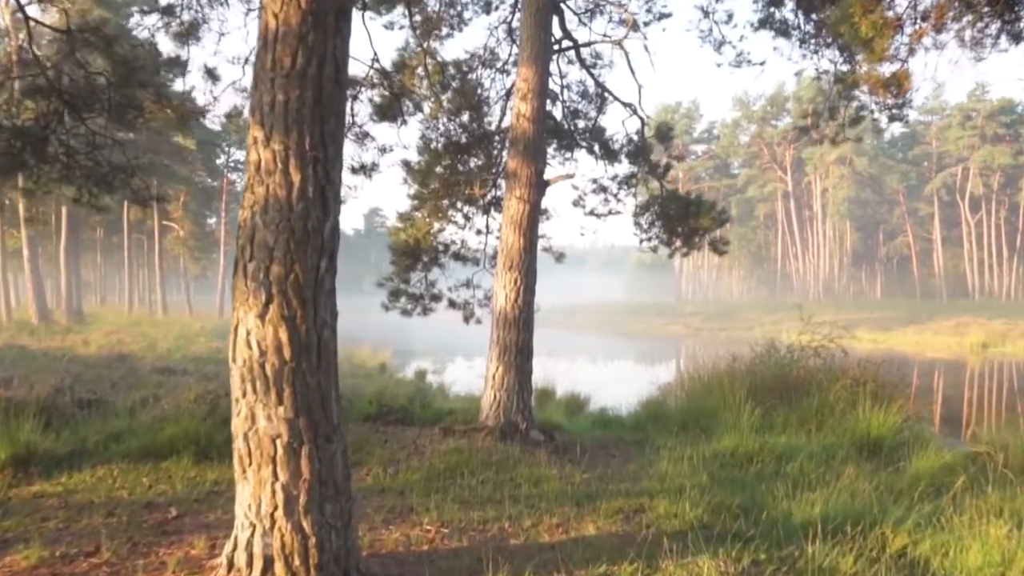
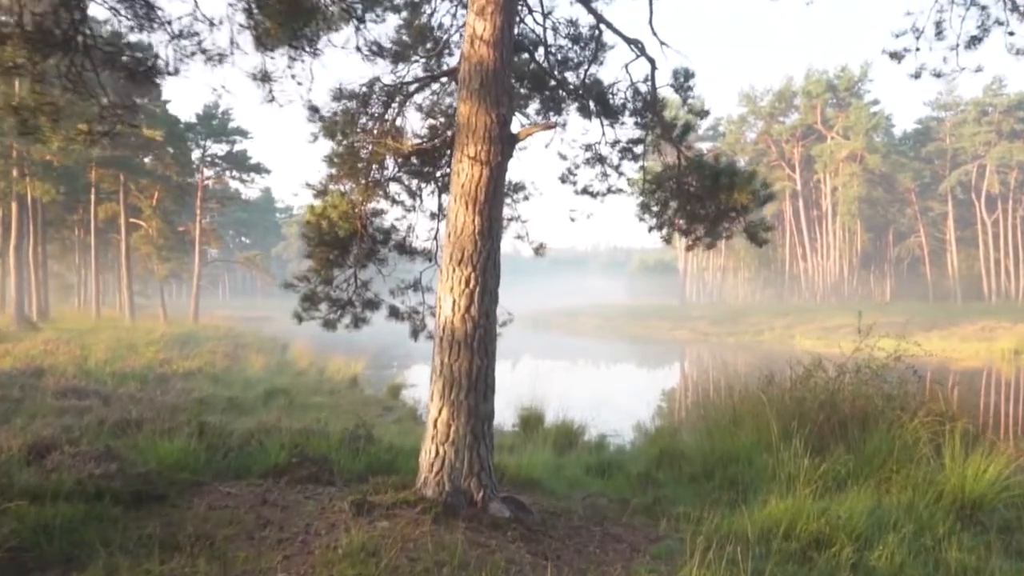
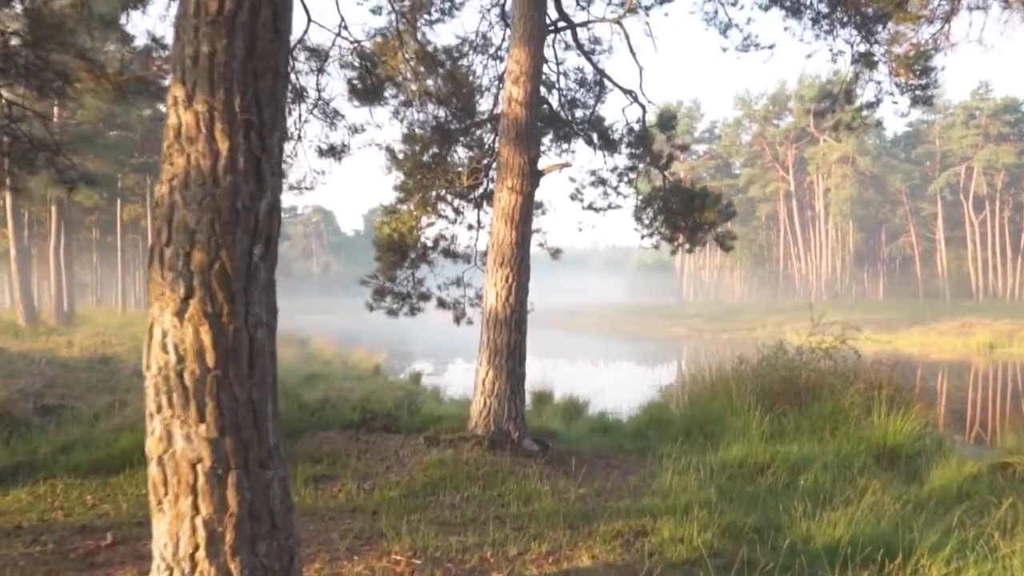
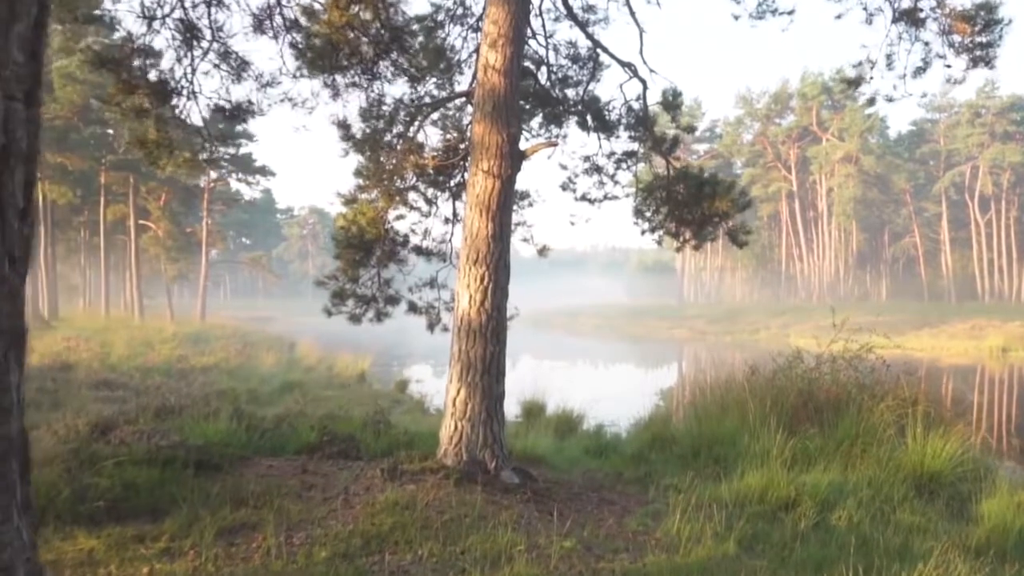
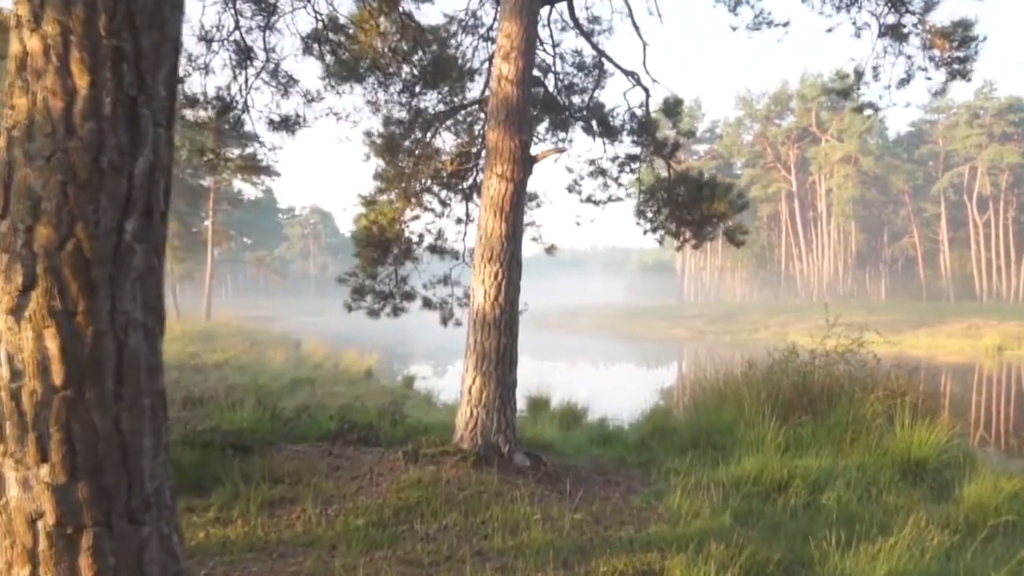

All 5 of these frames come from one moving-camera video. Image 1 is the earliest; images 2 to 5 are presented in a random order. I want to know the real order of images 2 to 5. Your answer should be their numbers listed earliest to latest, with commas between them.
3, 5, 4, 2
